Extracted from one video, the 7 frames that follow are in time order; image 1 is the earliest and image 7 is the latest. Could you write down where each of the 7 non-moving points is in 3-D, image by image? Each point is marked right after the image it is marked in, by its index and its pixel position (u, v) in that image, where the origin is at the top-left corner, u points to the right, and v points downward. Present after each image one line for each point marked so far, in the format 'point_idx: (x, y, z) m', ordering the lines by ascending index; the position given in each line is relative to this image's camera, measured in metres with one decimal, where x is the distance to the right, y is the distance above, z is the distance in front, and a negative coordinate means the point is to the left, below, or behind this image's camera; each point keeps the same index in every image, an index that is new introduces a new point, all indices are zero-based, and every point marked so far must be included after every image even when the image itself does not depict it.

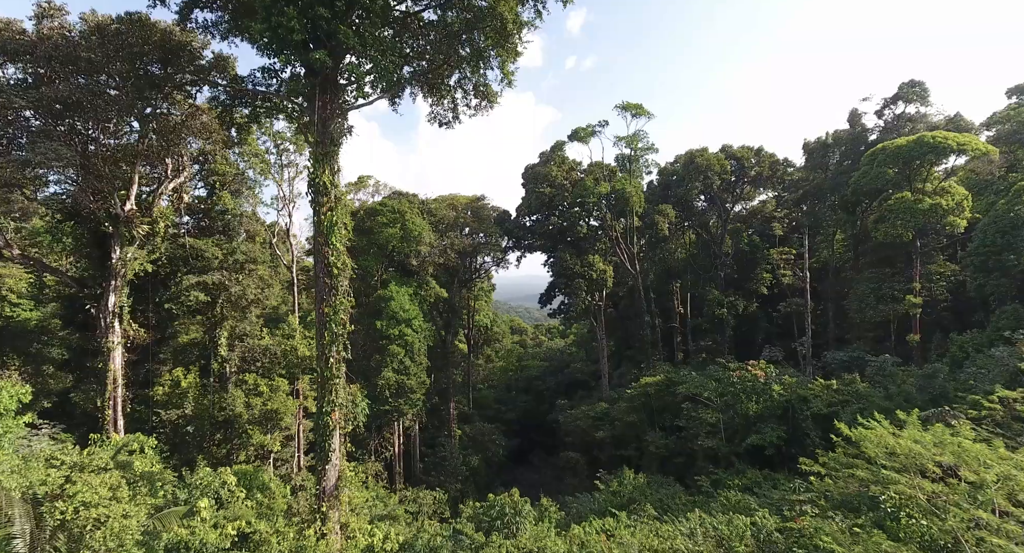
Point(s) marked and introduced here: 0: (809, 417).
0: (+7.2, -3.4, +13.4) m
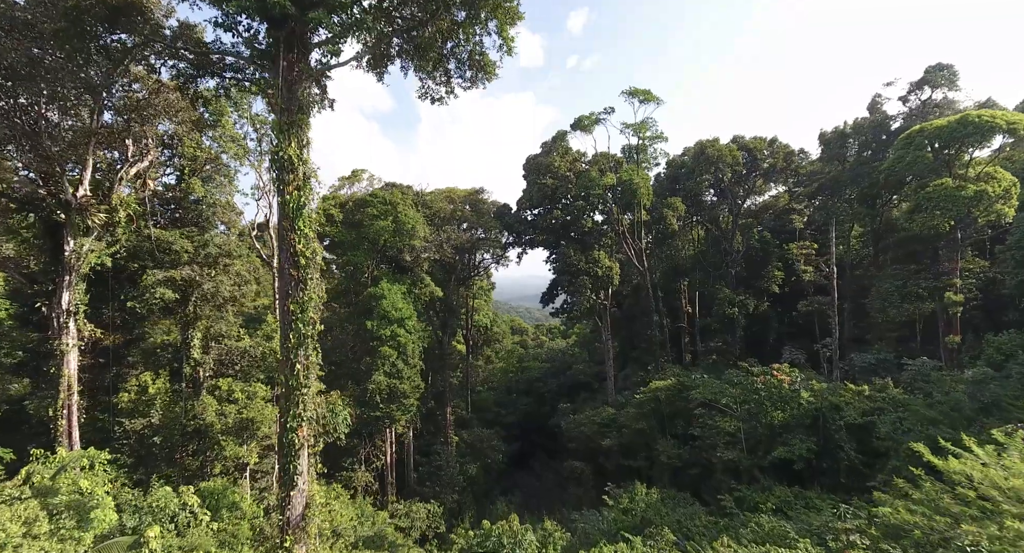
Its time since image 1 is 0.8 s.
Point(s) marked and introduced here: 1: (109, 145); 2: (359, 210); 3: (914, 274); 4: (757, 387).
0: (+7.2, -3.3, +12.1) m
1: (-8.8, +2.9, +12.1) m
2: (-5.2, +2.3, +18.7) m
3: (+14.3, +0.1, +19.7) m
4: (+5.9, -2.7, +13.1) m
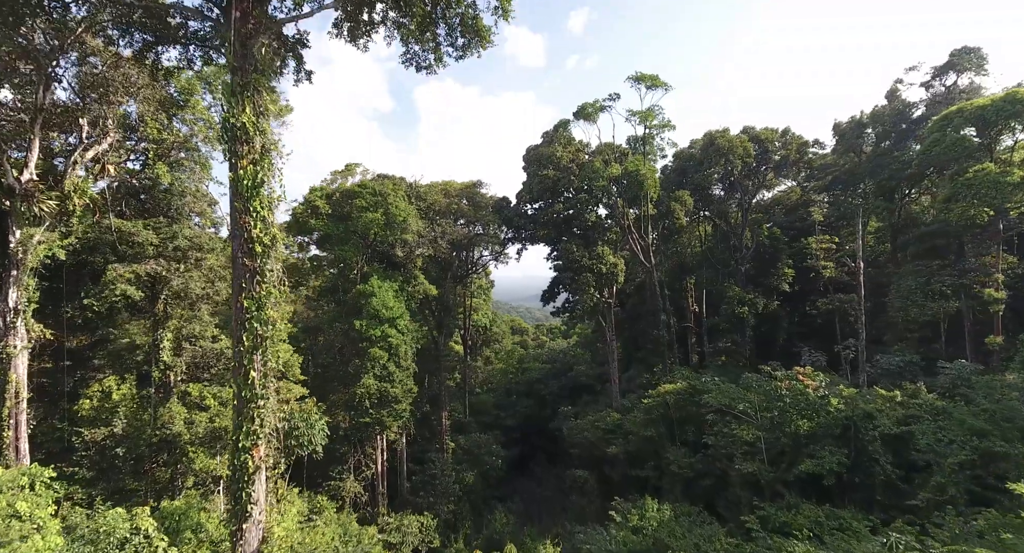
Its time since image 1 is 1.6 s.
0: (+7.2, -3.2, +10.9) m
1: (-8.9, +3.0, +10.9) m
2: (-5.3, +2.4, +17.5) m
3: (+14.3, +0.2, +18.5) m
4: (+5.9, -2.5, +11.9) m
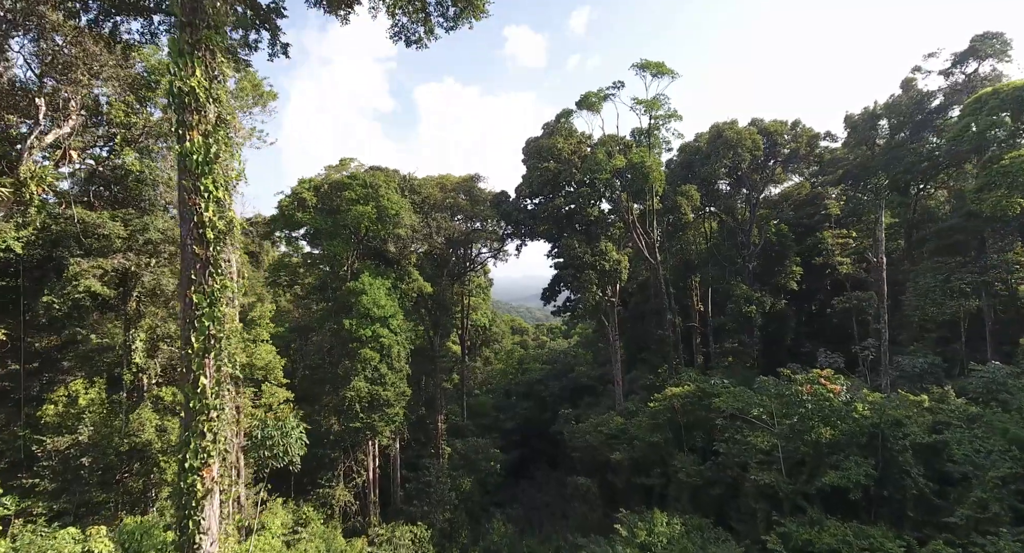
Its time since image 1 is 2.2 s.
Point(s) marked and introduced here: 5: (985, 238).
0: (+7.1, -3.1, +10.0) m
1: (-8.9, +3.1, +10.0) m
2: (-5.3, +2.5, +16.6) m
3: (+14.2, +0.3, +17.6) m
4: (+5.8, -2.5, +11.0) m
5: (+15.3, +1.2, +17.9) m
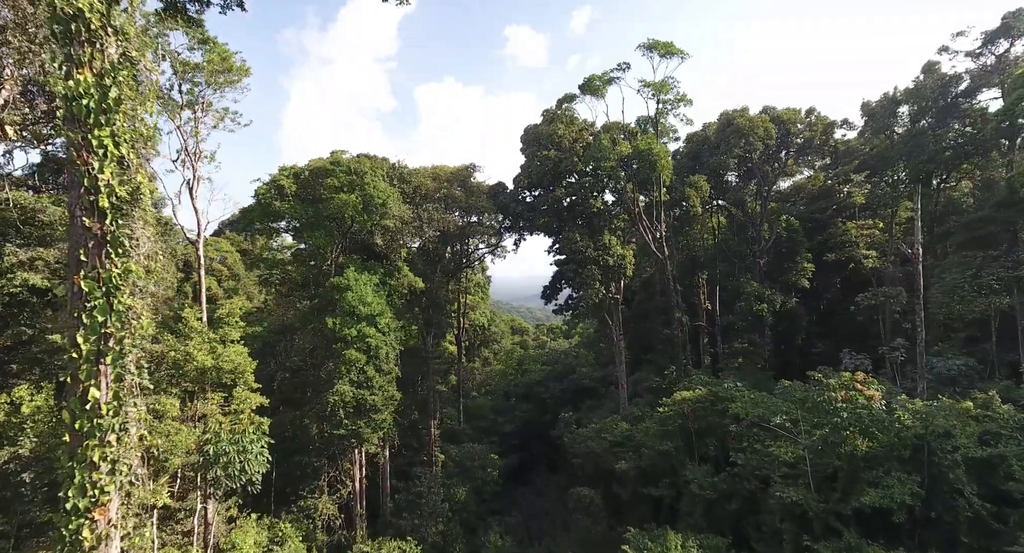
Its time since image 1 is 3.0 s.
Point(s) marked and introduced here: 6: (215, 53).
0: (+7.0, -3.0, +8.7) m
1: (-9.0, +3.2, +8.8) m
2: (-5.4, +2.6, +15.4) m
3: (+14.2, +0.4, +16.3) m
4: (+5.8, -2.3, +9.7) m
5: (+15.2, +1.4, +16.6) m
6: (-6.5, +4.9, +12.1) m
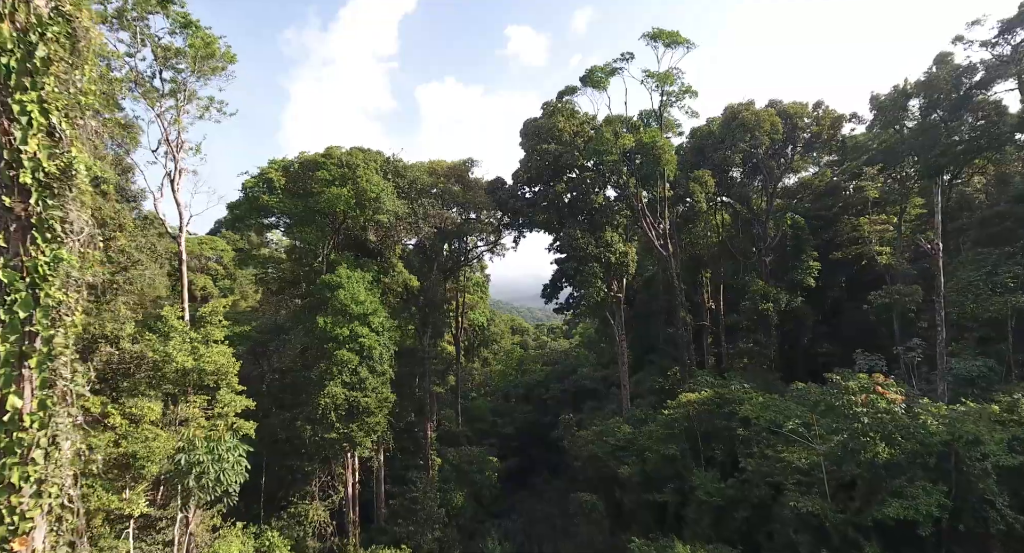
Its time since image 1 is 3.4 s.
0: (+7.0, -2.9, +8.1) m
1: (-9.0, +3.3, +8.2) m
2: (-5.4, +2.7, +14.8) m
3: (+14.1, +0.5, +15.7) m
4: (+5.7, -2.2, +9.1) m
5: (+15.2, +1.5, +16.0) m
6: (-6.6, +5.0, +11.5) m
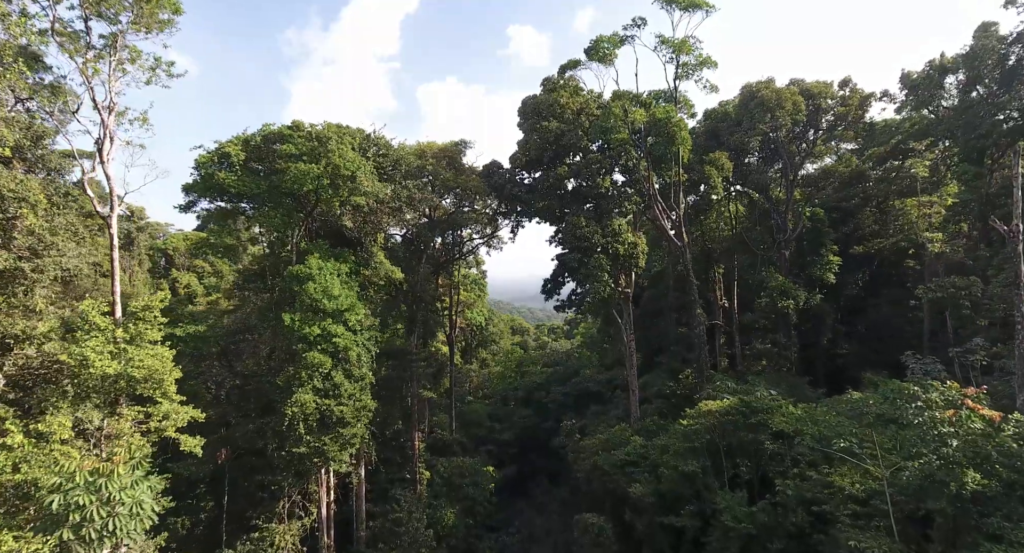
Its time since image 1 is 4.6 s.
0: (+6.9, -2.7, +6.3) m
1: (-9.2, +3.5, +6.4) m
2: (-5.5, +2.9, +13.0) m
3: (+14.0, +0.7, +13.9) m
4: (+5.6, -2.0, +7.3) m
5: (+15.1, +1.6, +14.2) m
6: (-6.7, +5.2, +9.7) m
